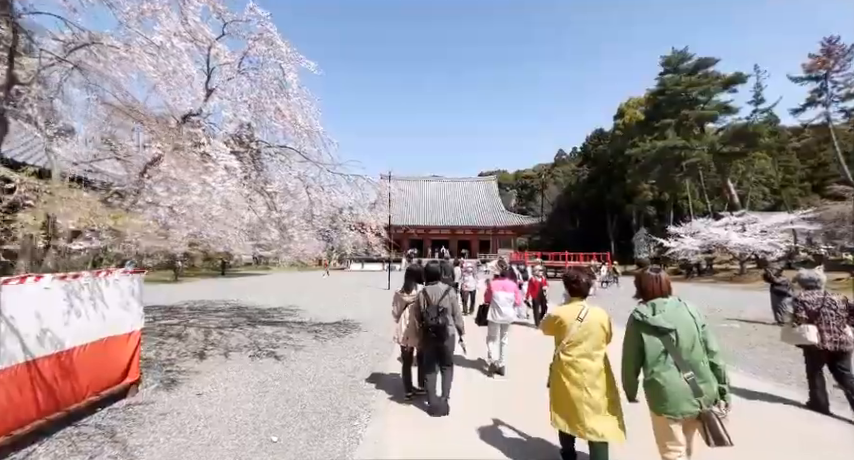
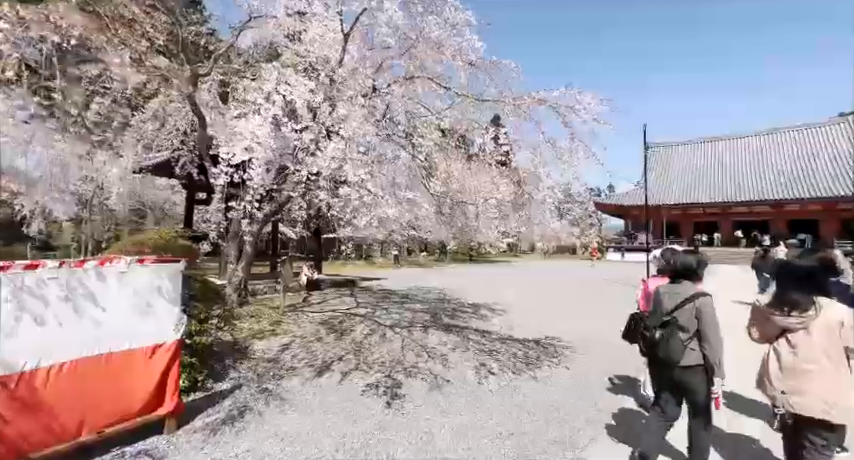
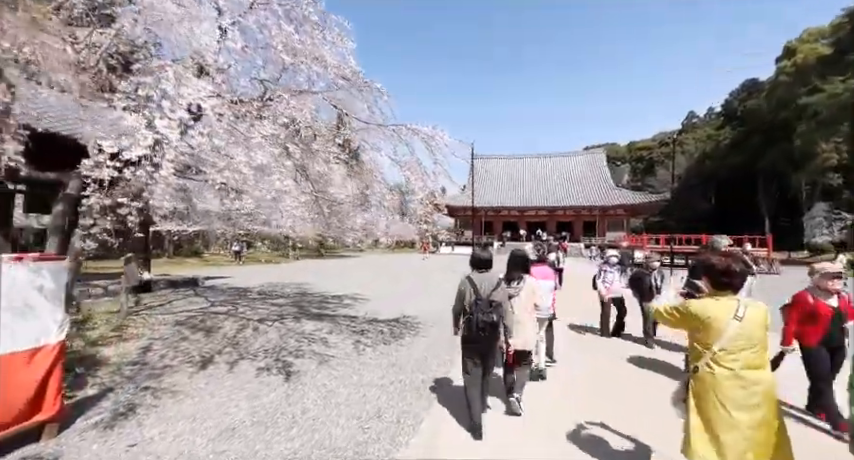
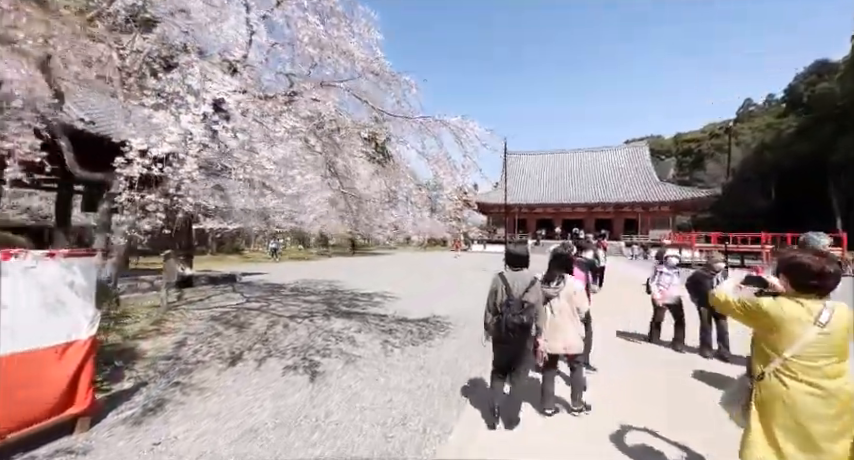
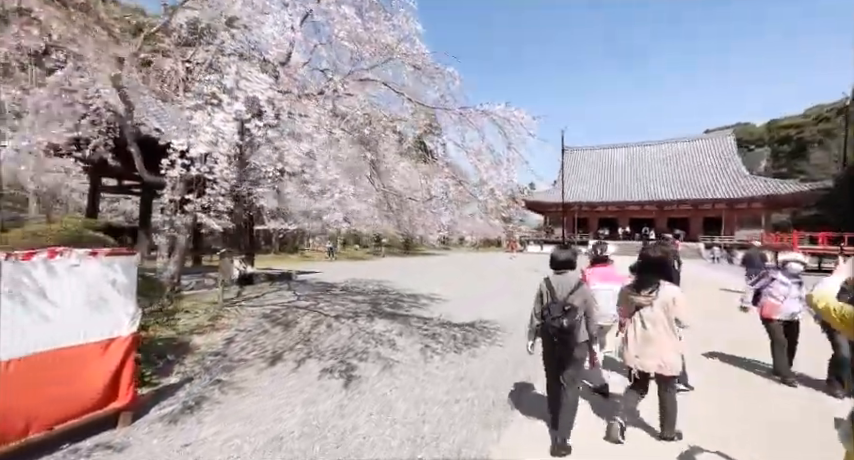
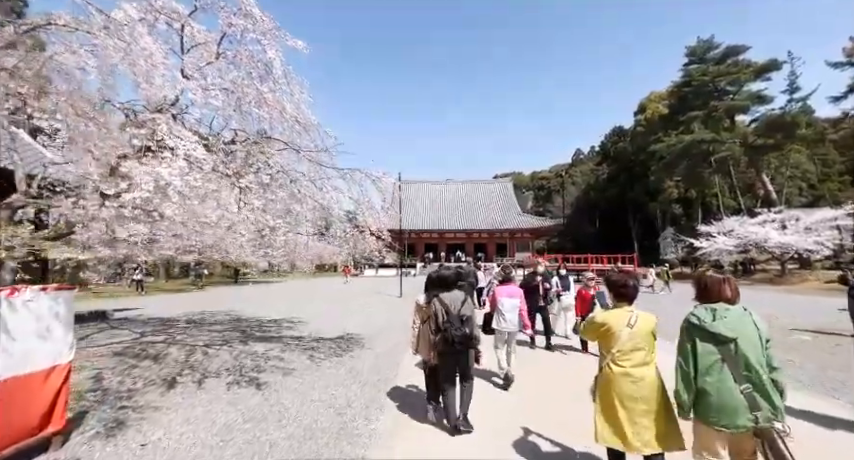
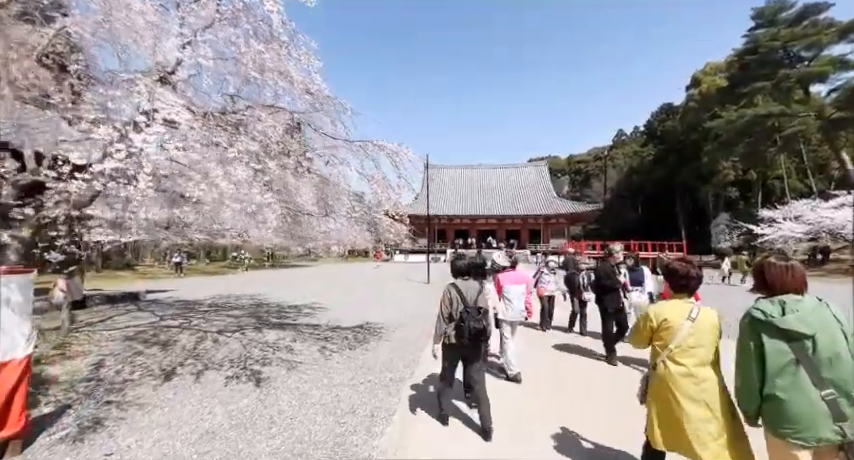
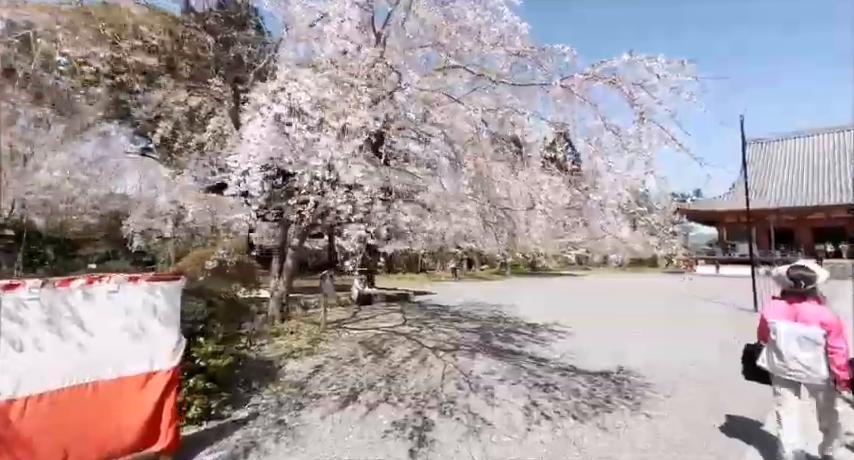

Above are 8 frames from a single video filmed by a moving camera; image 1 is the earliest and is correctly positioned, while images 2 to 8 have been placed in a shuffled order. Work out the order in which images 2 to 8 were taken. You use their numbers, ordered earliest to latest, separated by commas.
6, 7, 3, 4, 5, 2, 8
